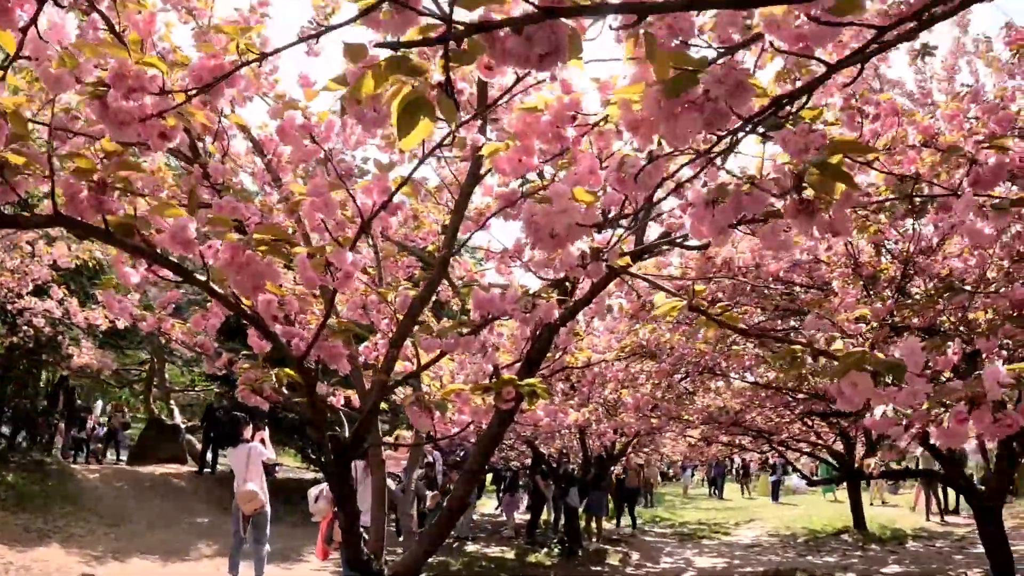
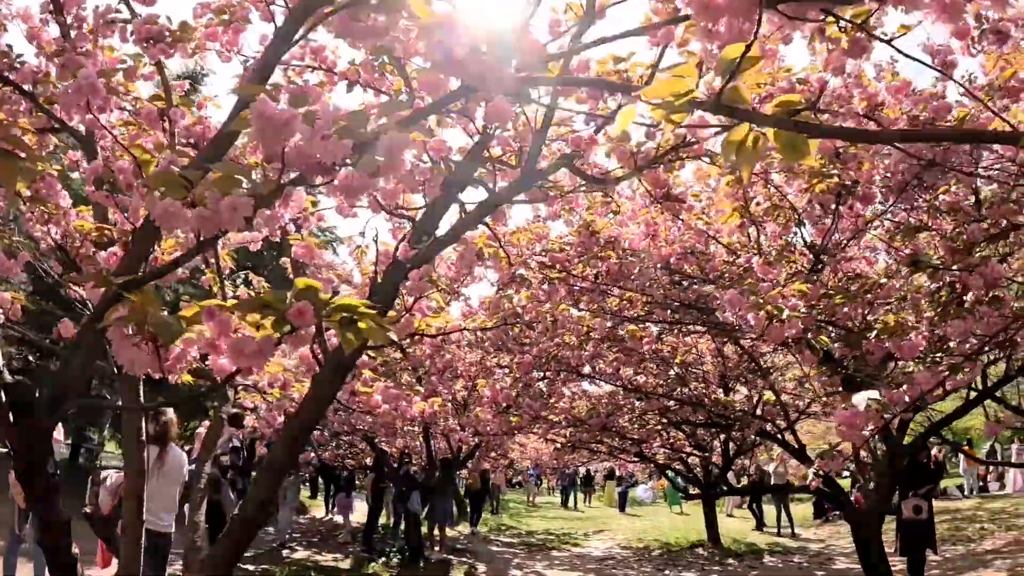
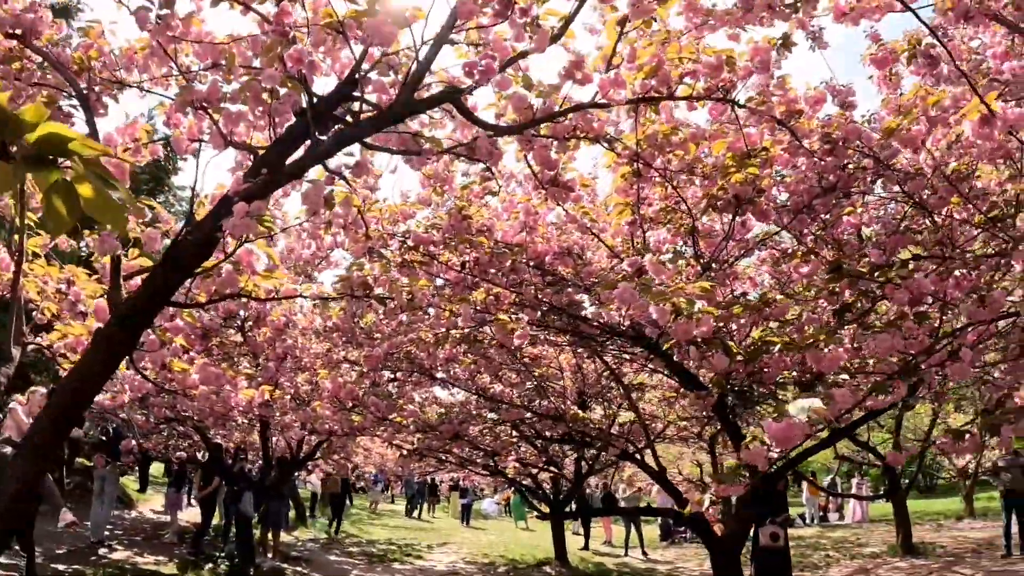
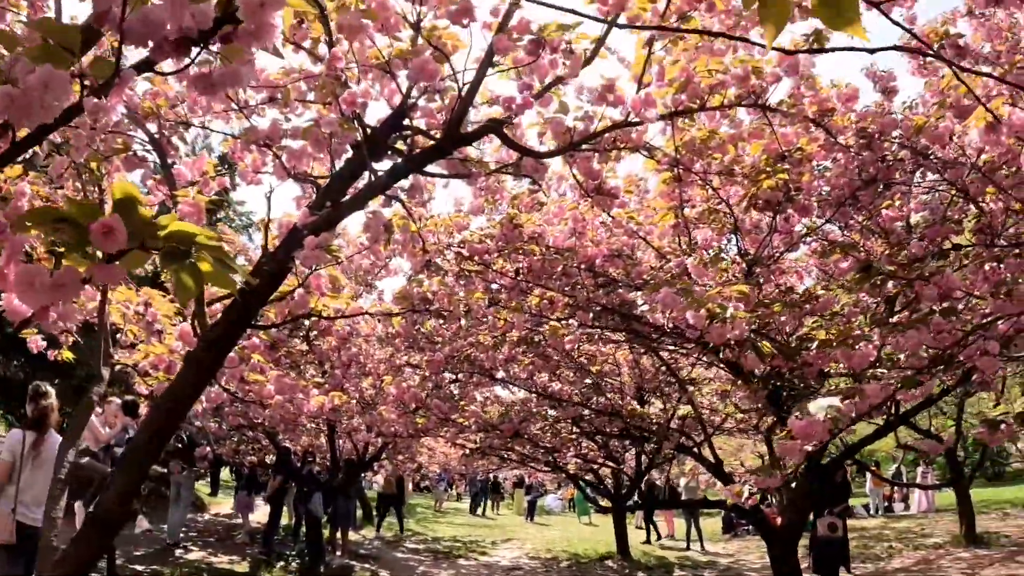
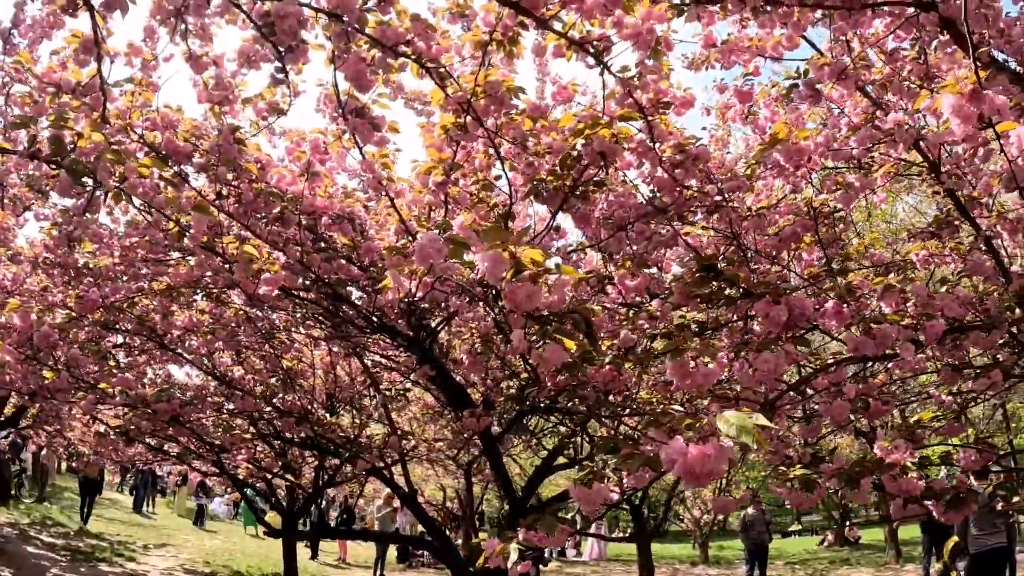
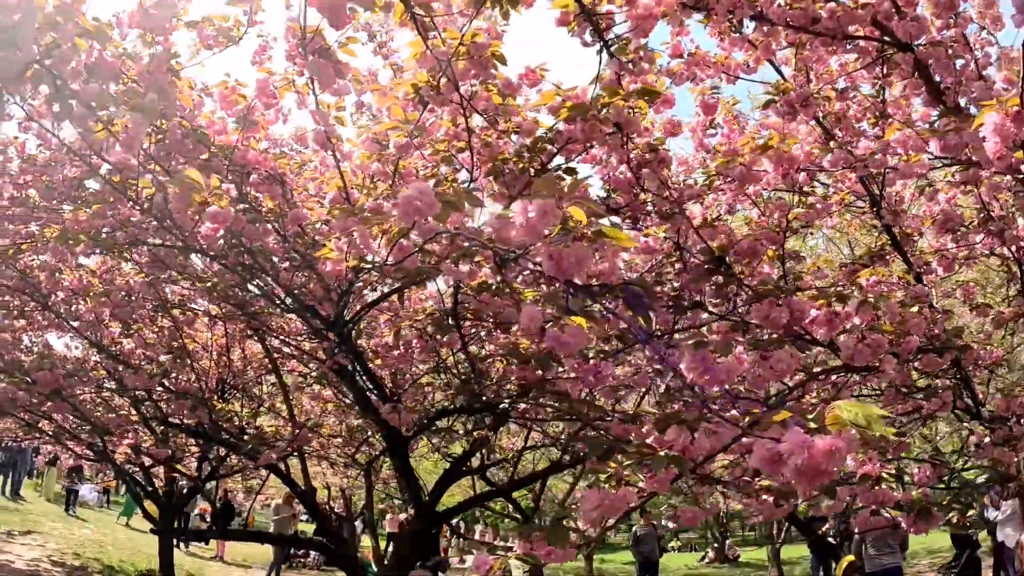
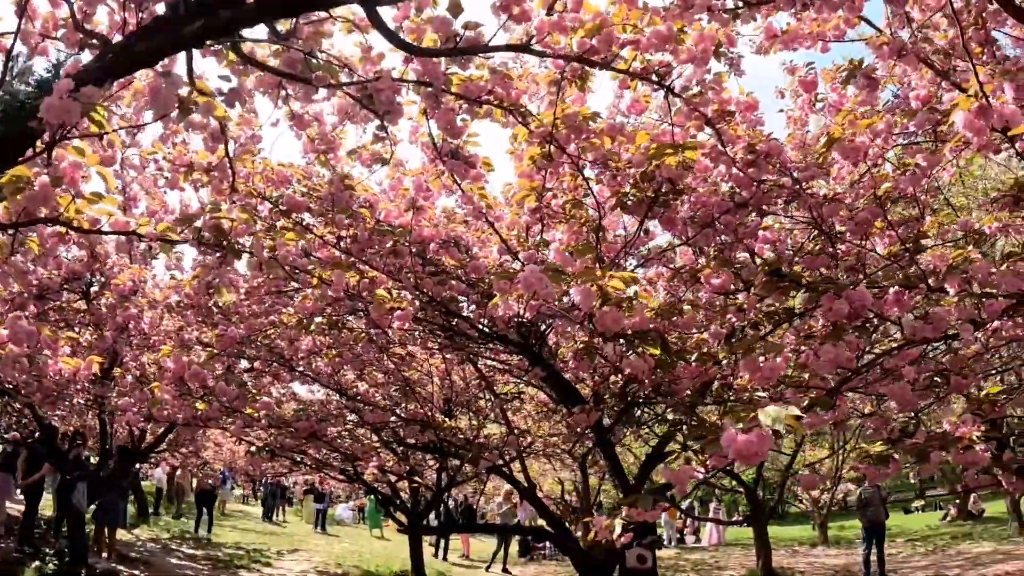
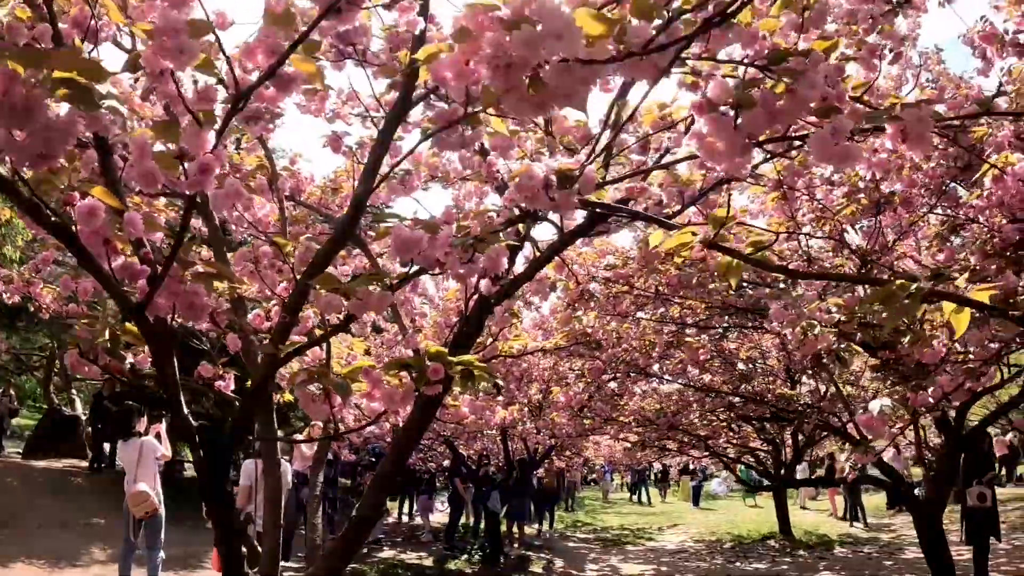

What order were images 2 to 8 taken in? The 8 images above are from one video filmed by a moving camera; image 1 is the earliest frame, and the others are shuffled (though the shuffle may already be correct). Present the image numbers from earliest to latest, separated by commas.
8, 2, 4, 3, 7, 5, 6
